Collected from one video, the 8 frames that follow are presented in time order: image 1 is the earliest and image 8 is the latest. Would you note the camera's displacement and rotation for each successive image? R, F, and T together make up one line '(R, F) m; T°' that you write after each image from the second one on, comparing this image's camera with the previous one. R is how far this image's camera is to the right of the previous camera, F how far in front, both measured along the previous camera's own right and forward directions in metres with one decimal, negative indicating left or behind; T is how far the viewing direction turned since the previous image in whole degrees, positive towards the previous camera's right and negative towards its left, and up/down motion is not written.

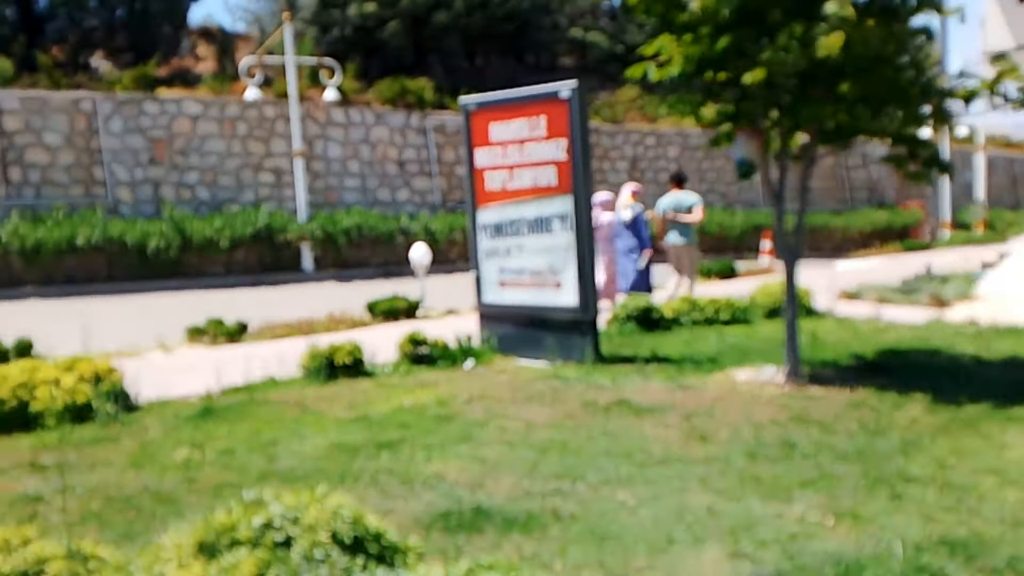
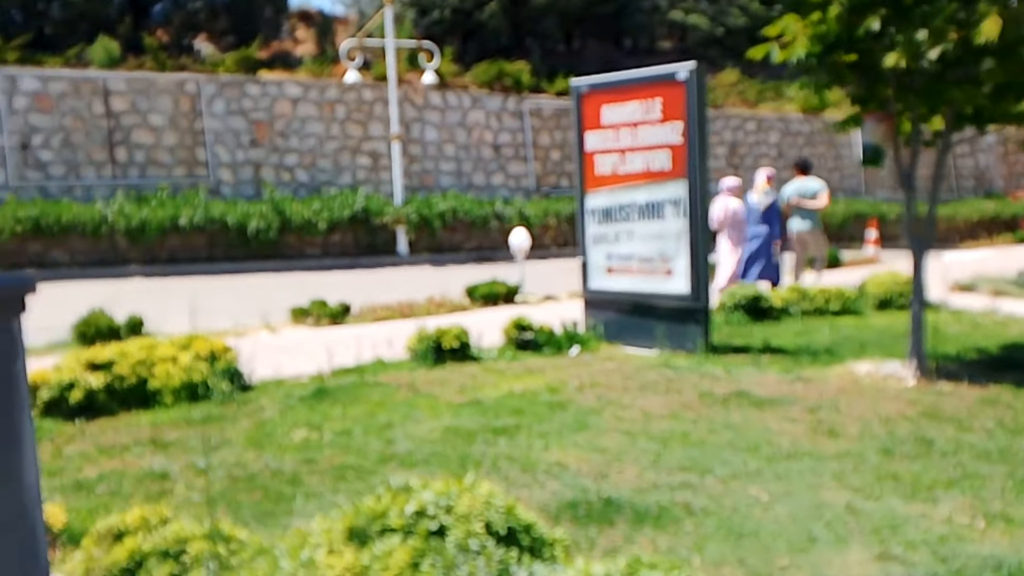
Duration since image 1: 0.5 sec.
(-0.2, +0.1) m; -4°
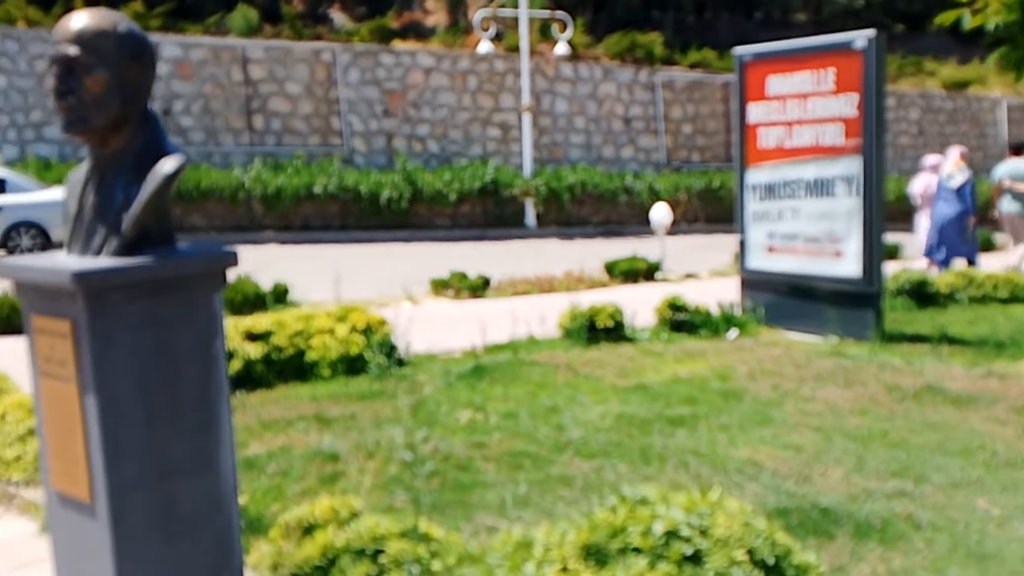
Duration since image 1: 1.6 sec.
(-0.5, +0.4) m; -5°
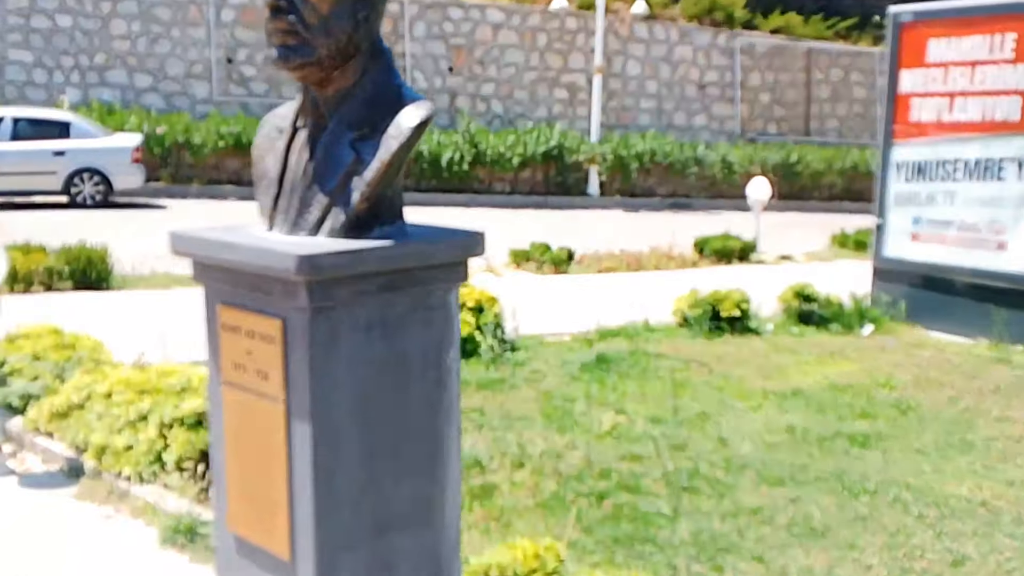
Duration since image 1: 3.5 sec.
(-0.7, +0.9) m; 0°
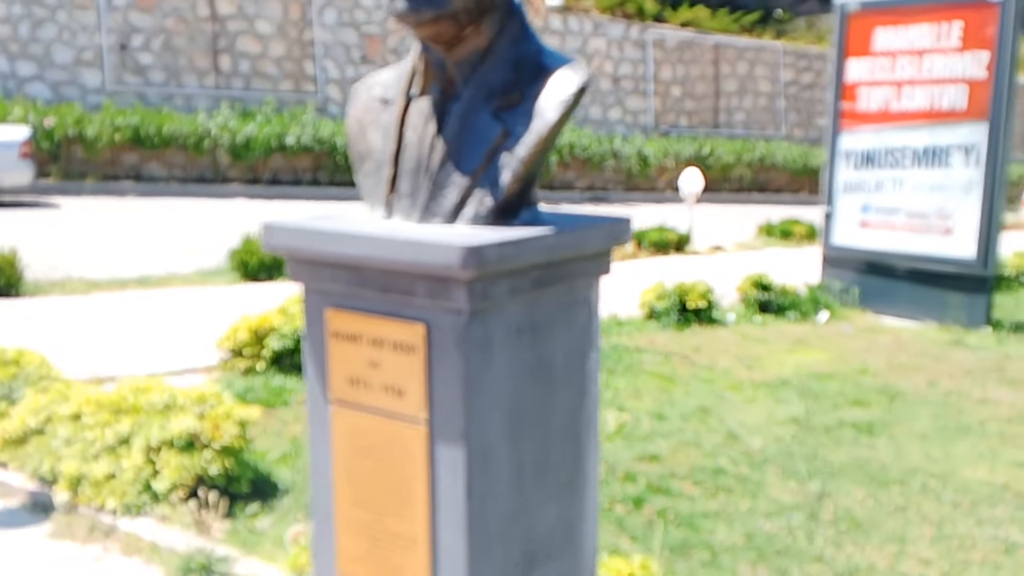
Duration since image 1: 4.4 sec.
(-0.6, +0.2) m; +7°
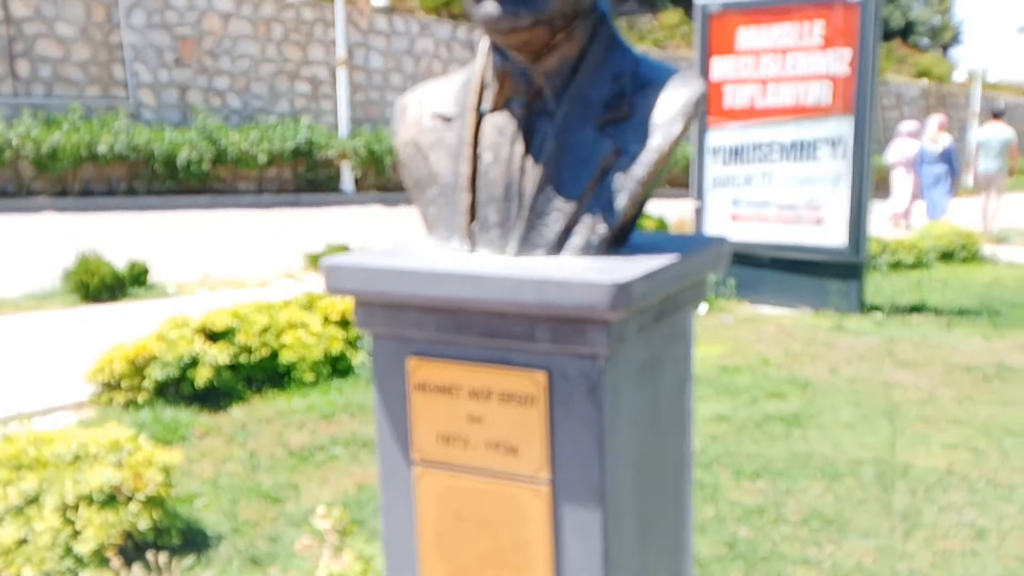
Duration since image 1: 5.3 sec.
(-0.5, +0.3) m; +10°
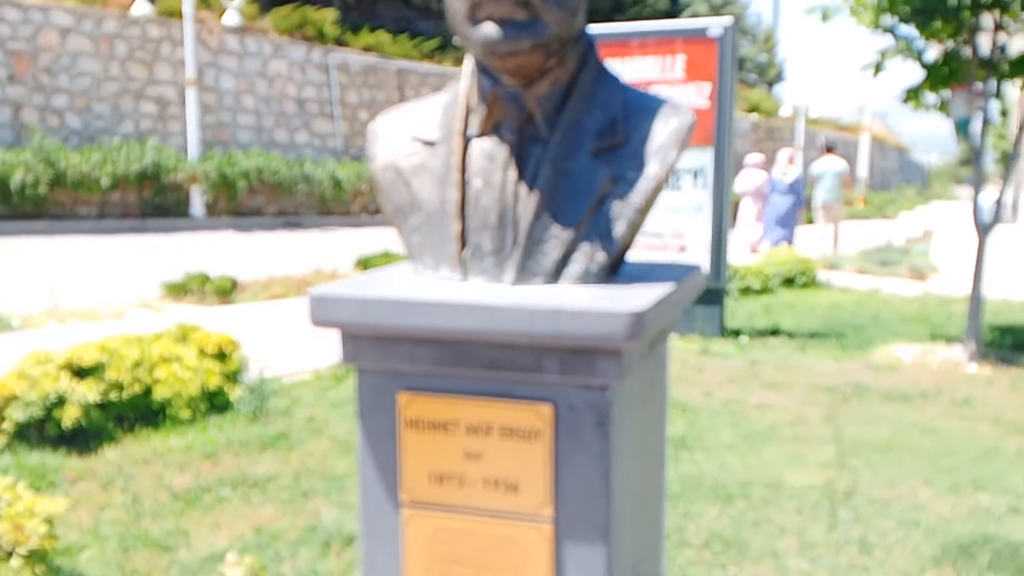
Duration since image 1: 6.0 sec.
(-0.3, +0.1) m; +9°
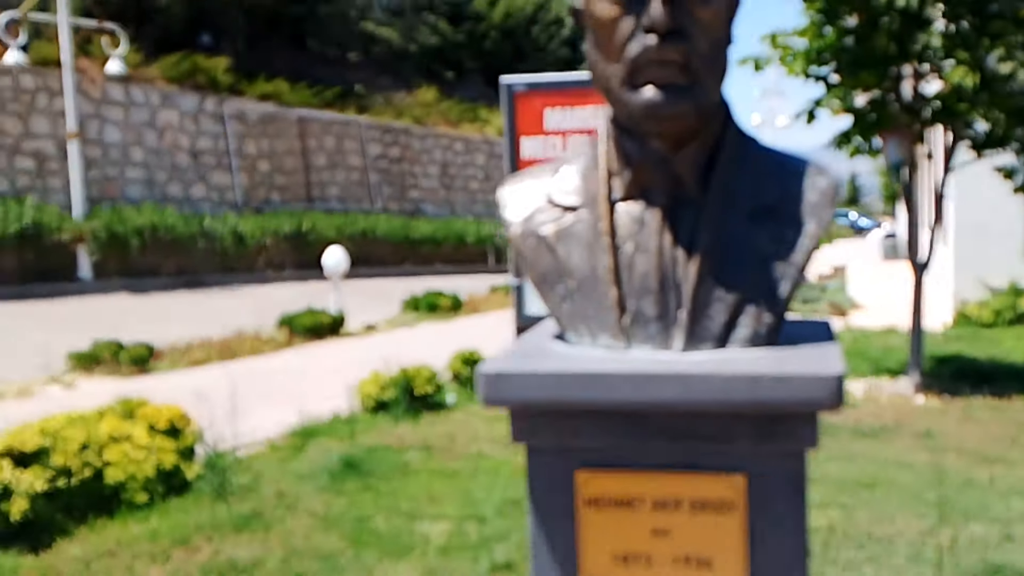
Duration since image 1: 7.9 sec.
(-0.6, +0.2) m; +7°
